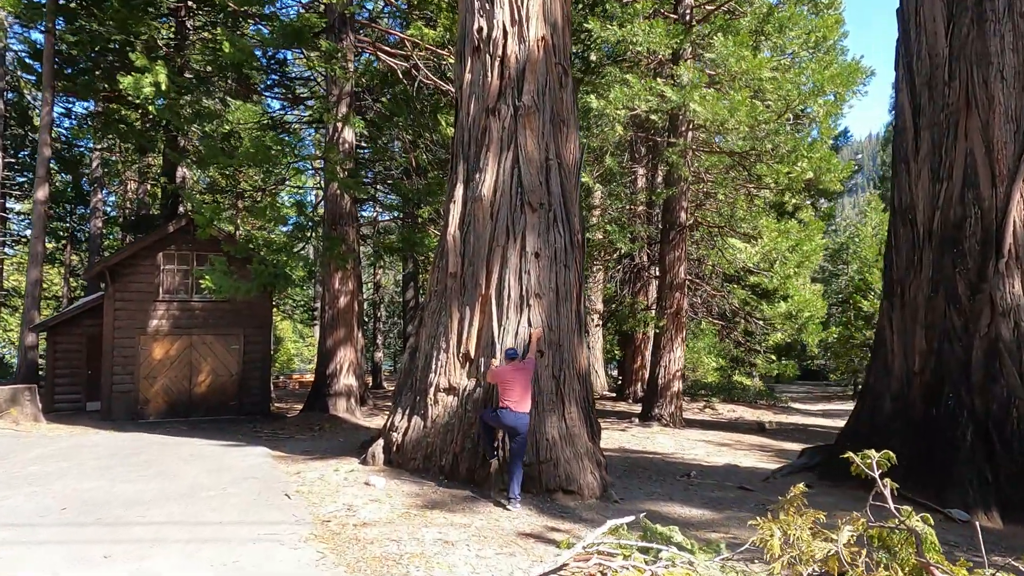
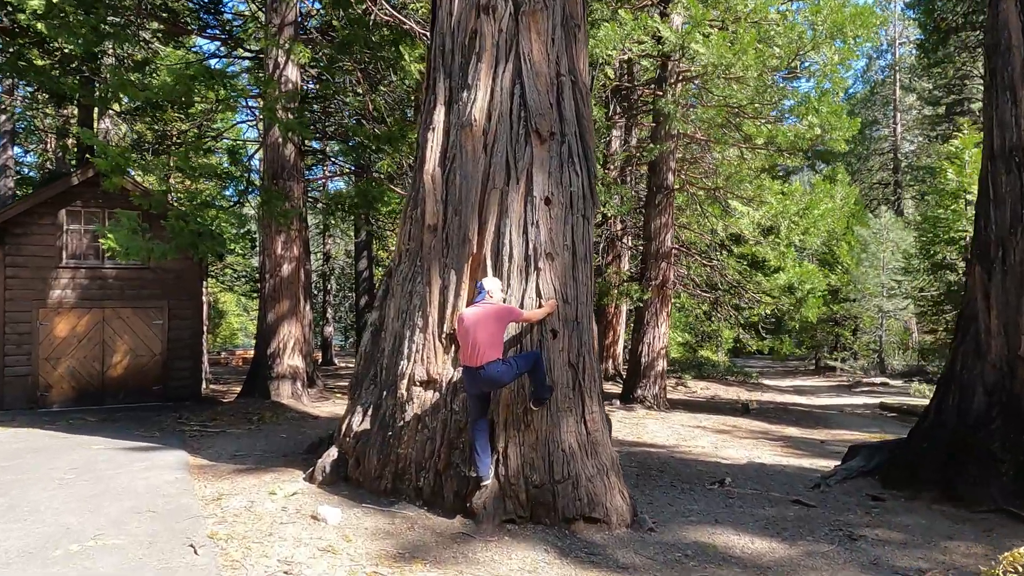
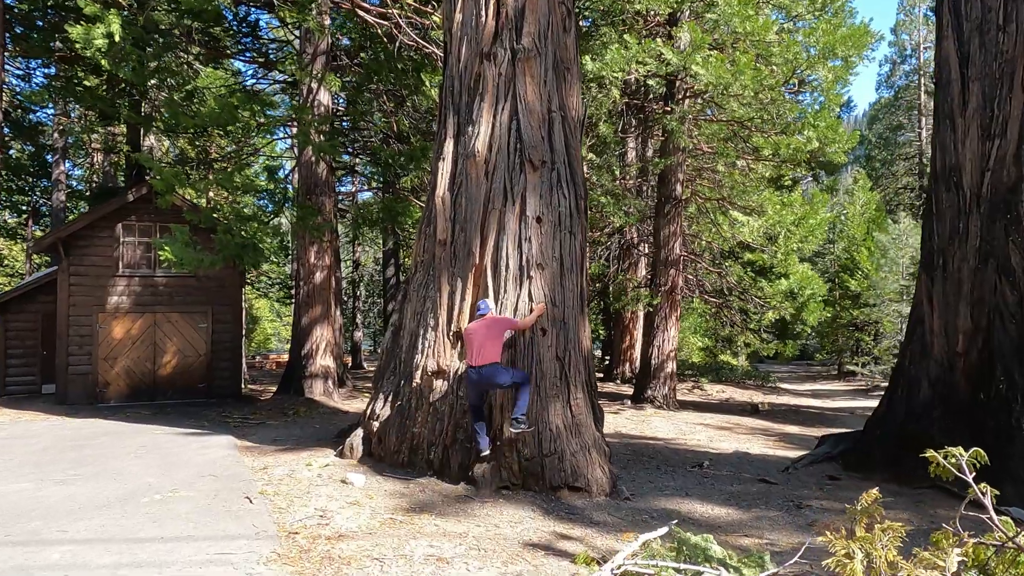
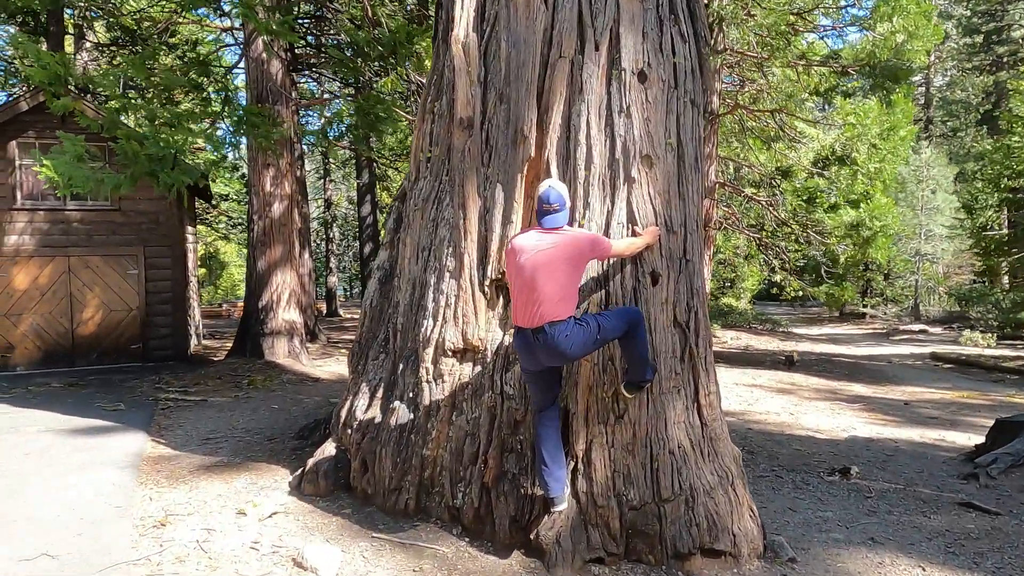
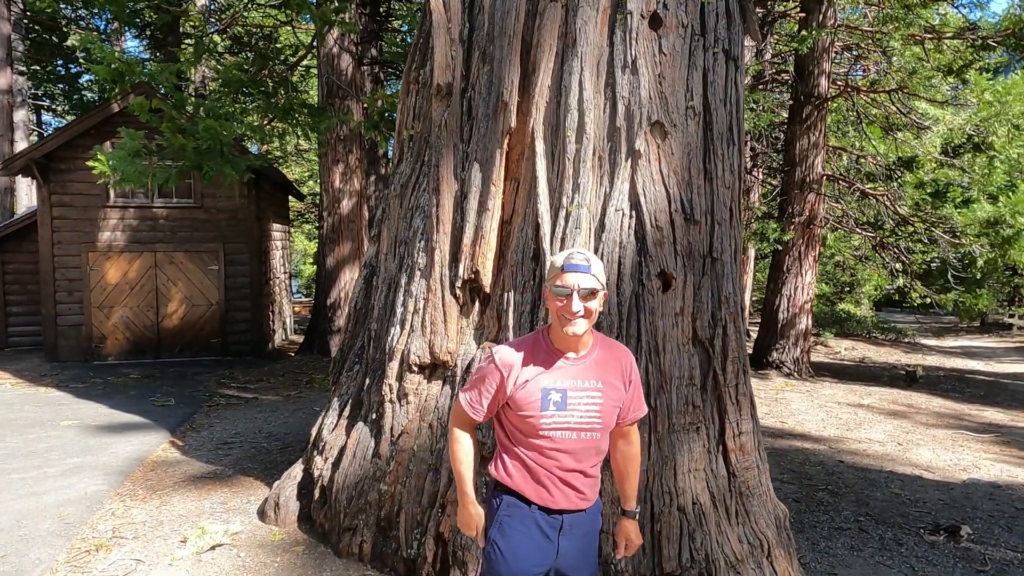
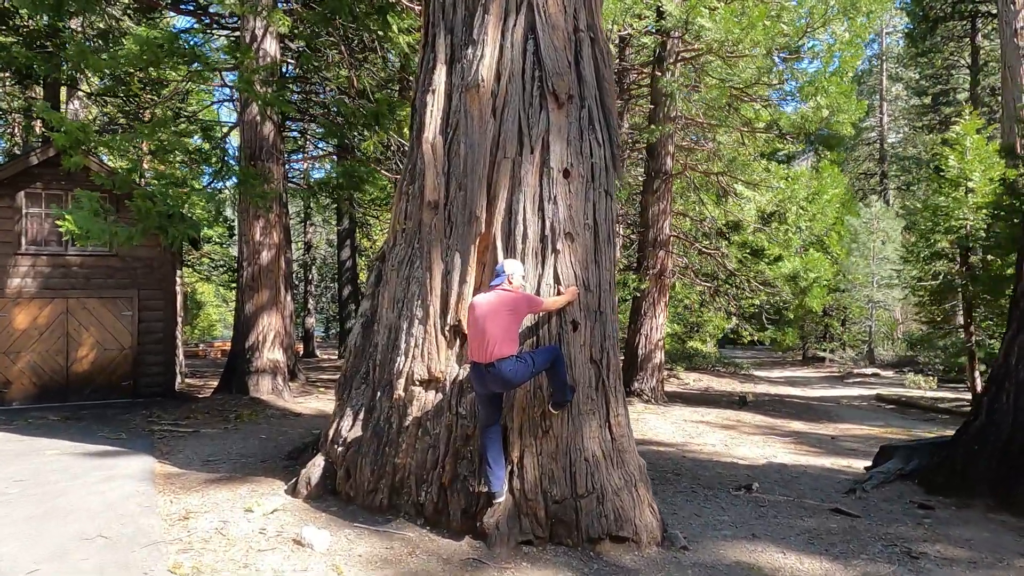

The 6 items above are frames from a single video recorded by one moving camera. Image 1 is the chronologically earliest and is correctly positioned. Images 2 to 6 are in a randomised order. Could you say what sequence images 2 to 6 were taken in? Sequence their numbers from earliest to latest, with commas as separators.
3, 2, 6, 4, 5
